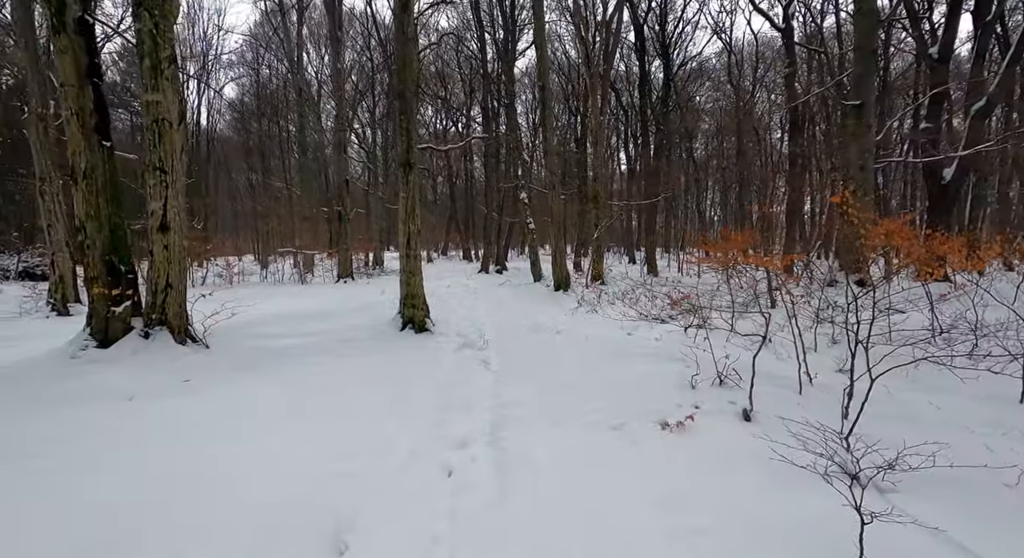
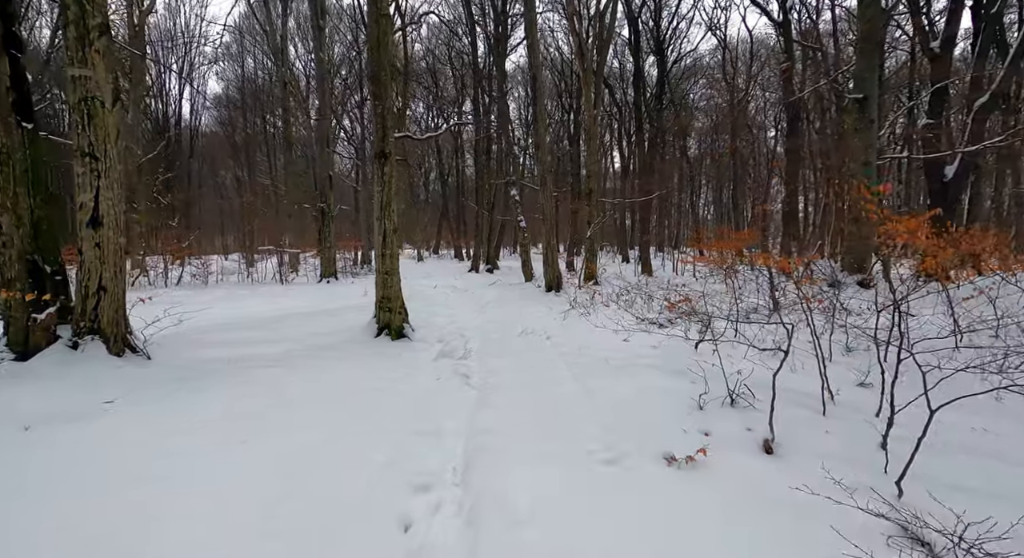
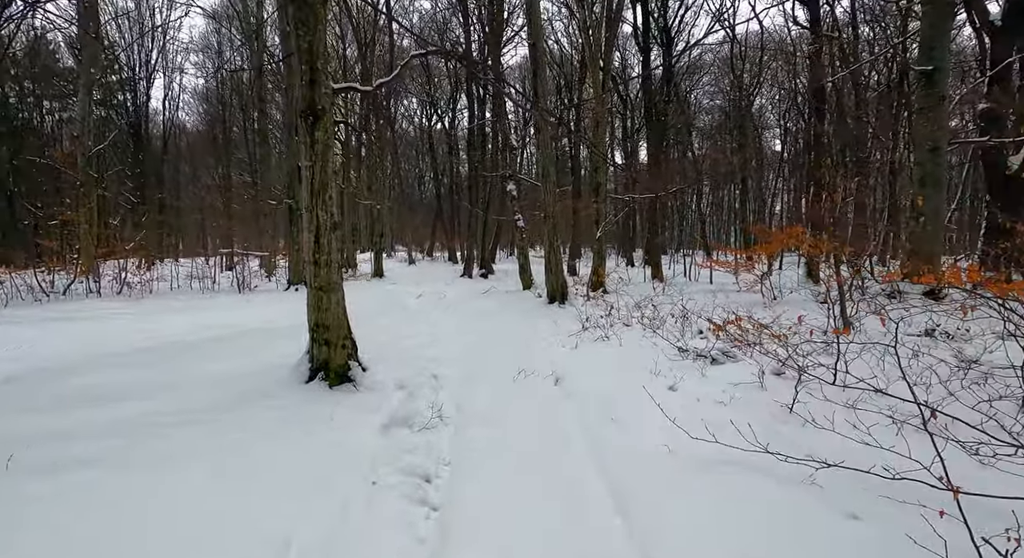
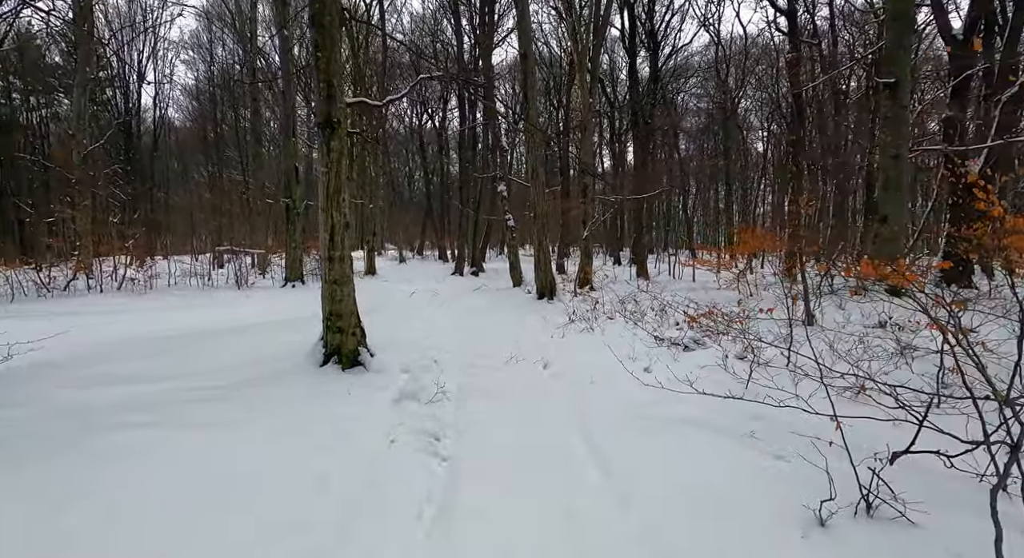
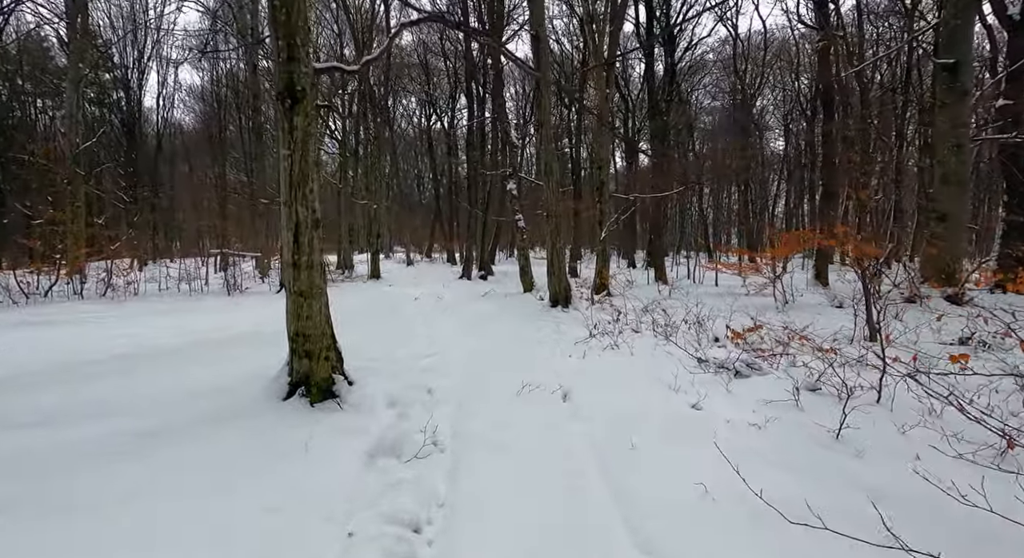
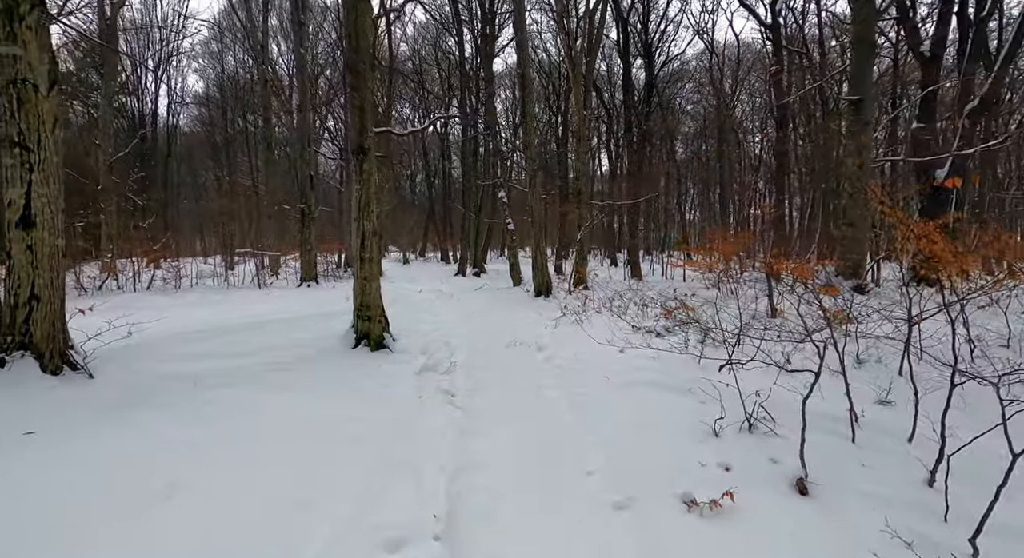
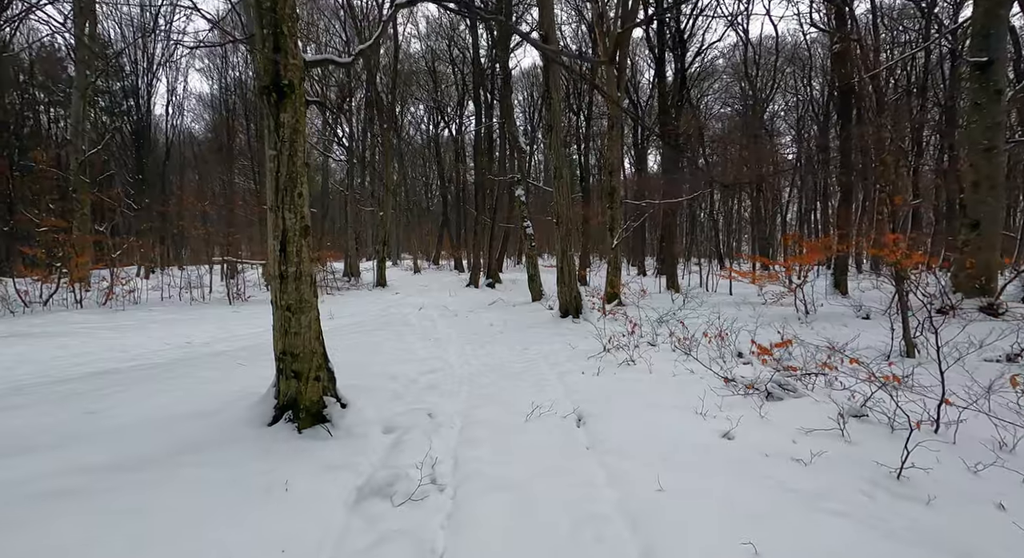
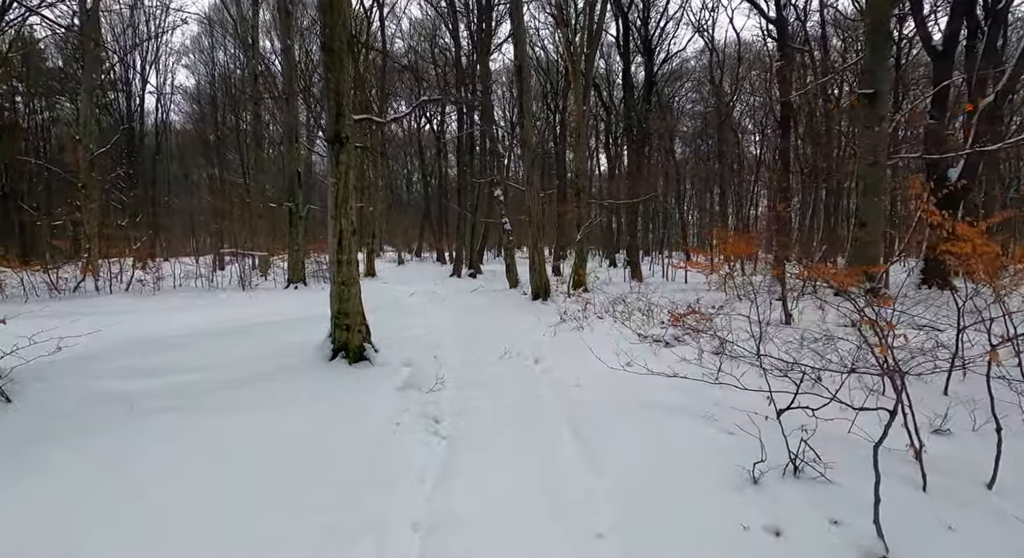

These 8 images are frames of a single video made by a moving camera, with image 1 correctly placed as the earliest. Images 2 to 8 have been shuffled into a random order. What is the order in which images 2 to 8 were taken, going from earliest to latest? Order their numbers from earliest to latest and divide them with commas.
2, 6, 8, 4, 3, 5, 7
